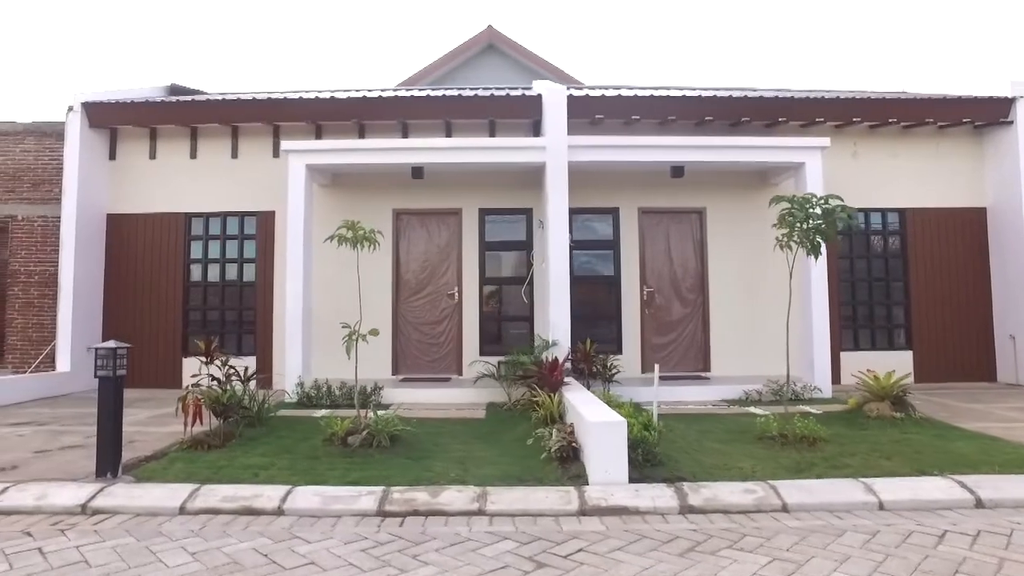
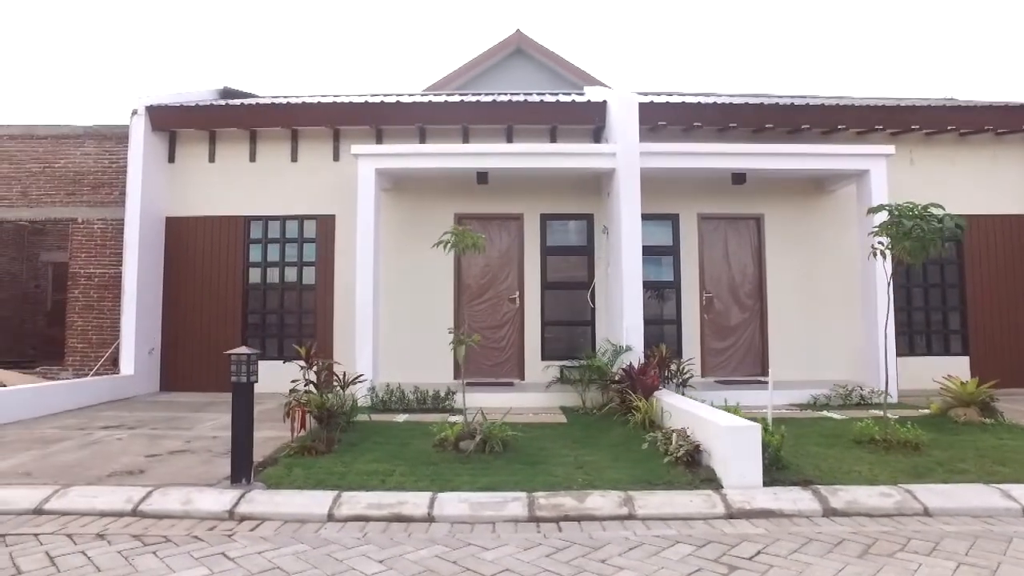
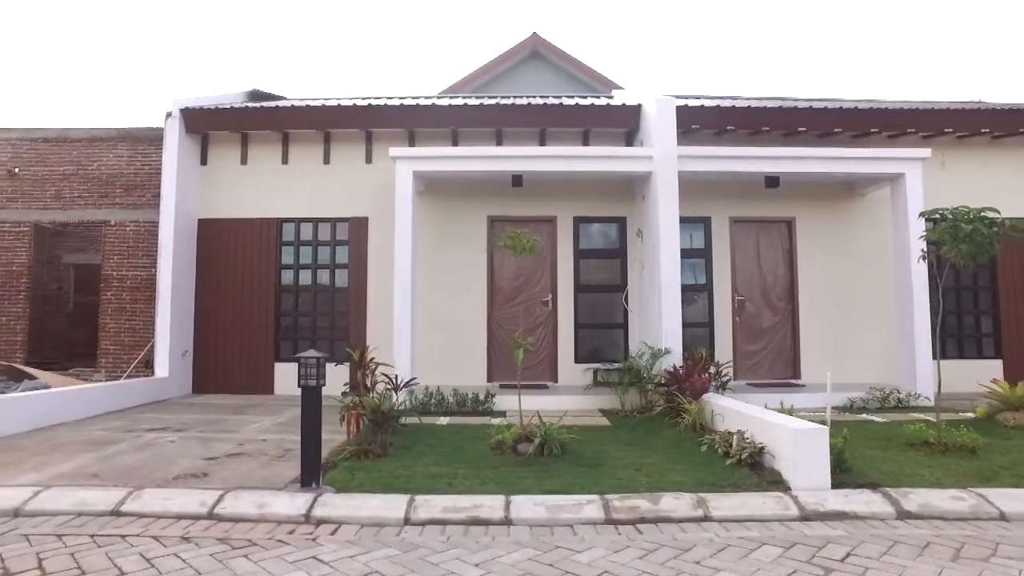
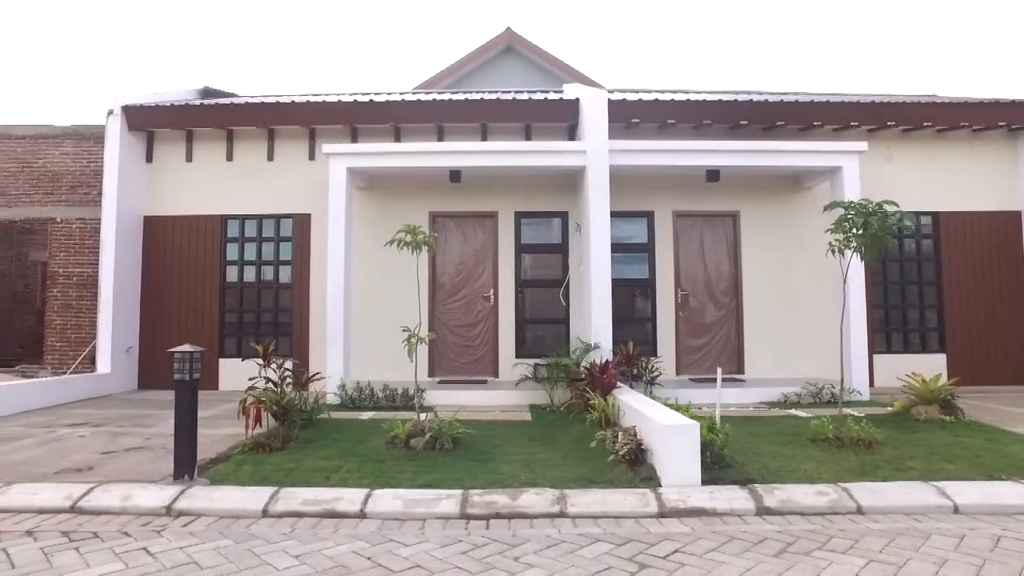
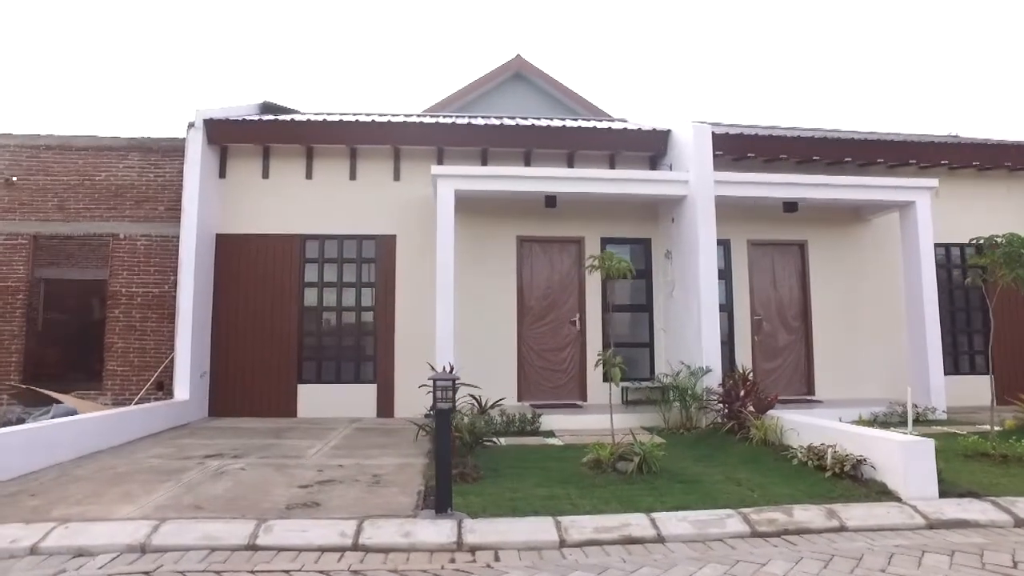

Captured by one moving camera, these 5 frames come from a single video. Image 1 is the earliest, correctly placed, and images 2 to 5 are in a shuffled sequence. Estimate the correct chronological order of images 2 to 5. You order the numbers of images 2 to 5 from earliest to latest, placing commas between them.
4, 2, 3, 5
